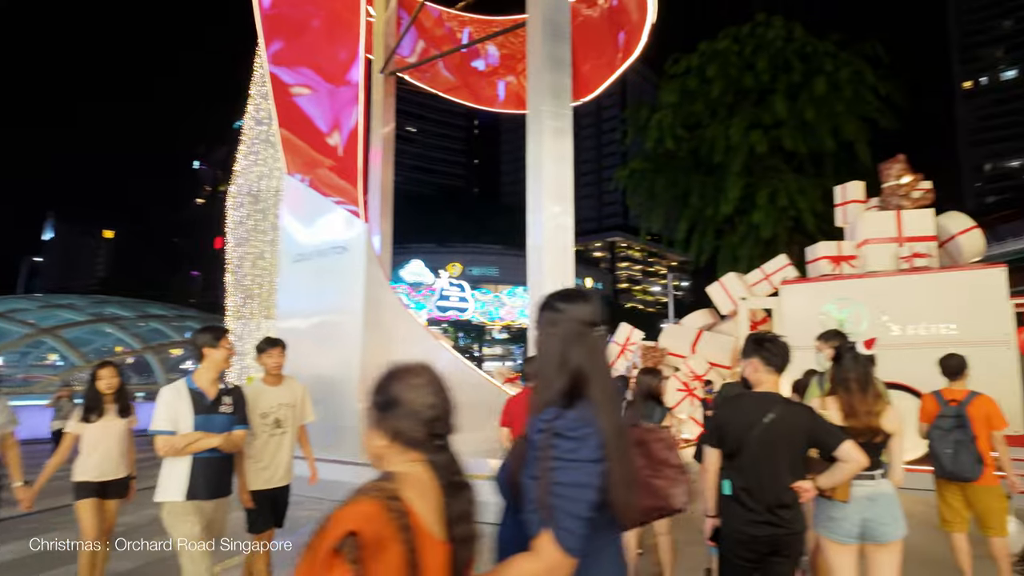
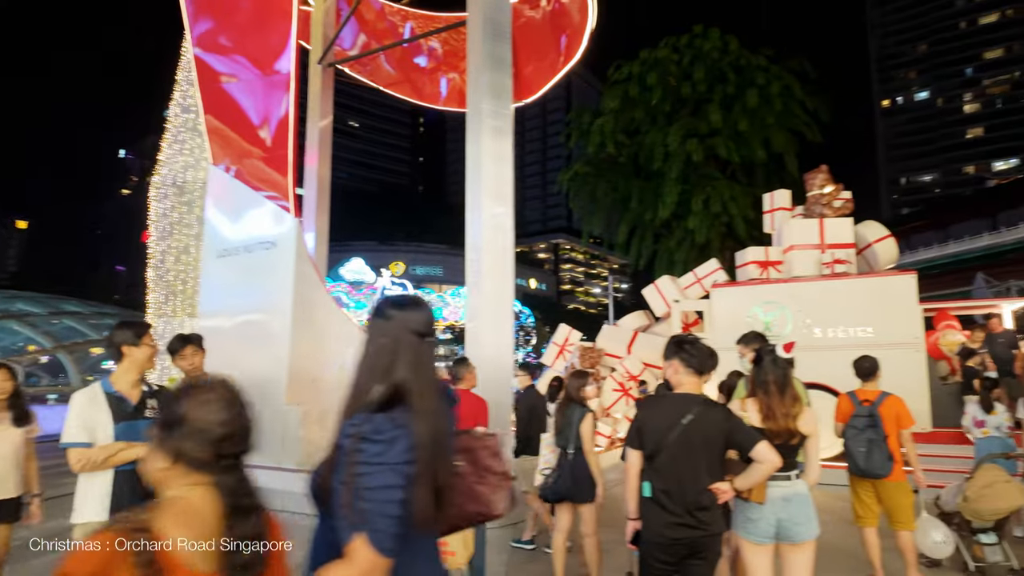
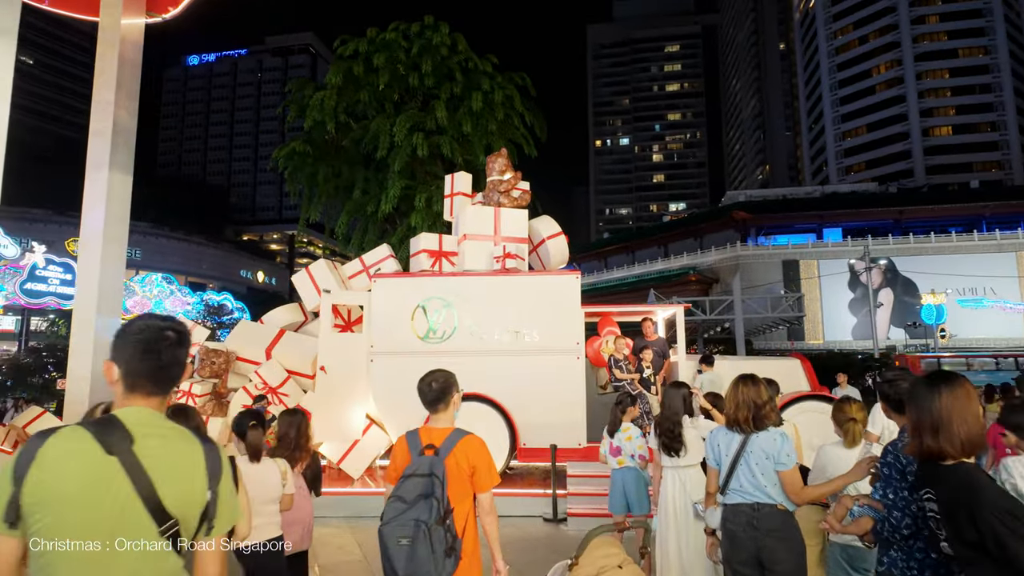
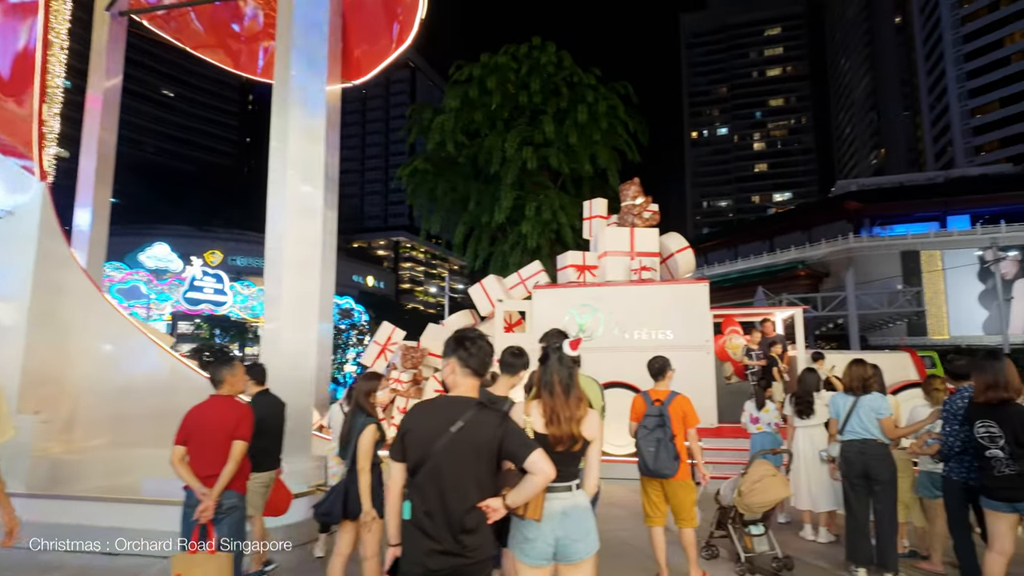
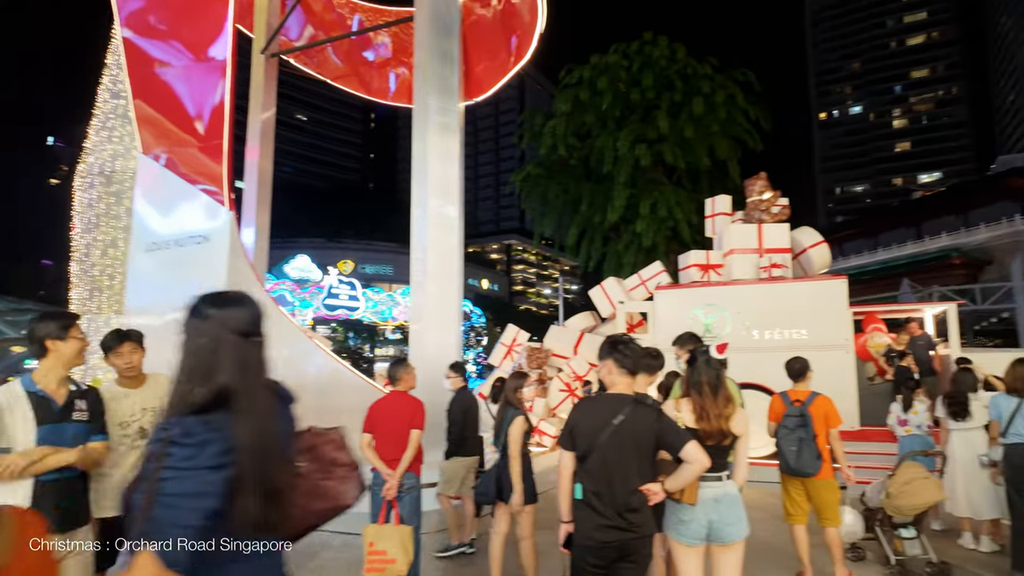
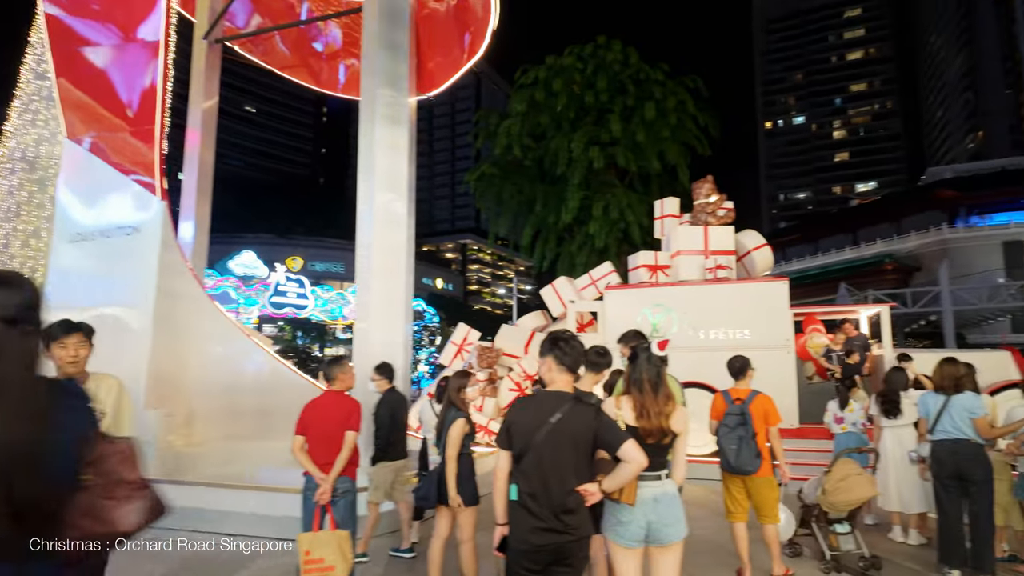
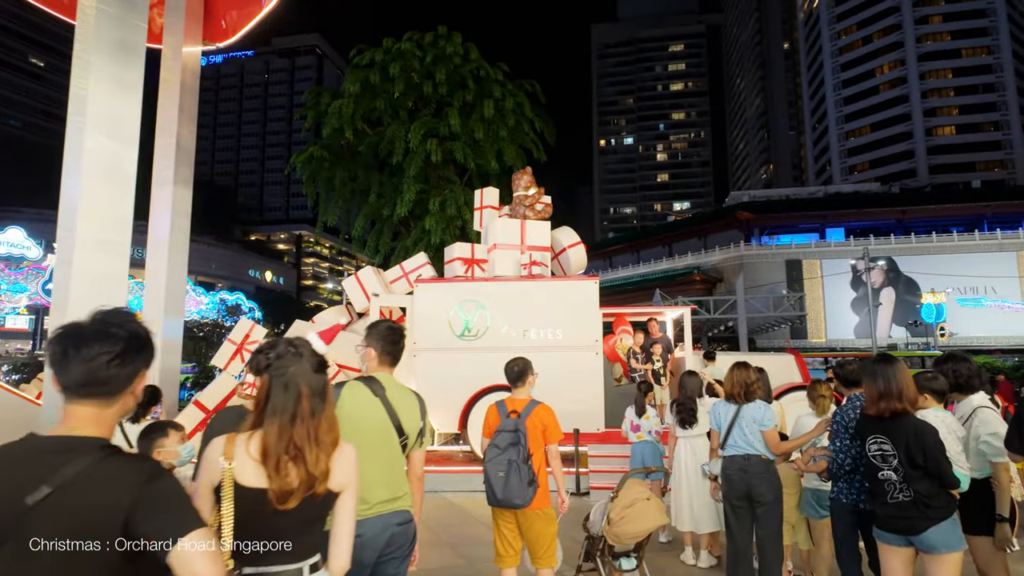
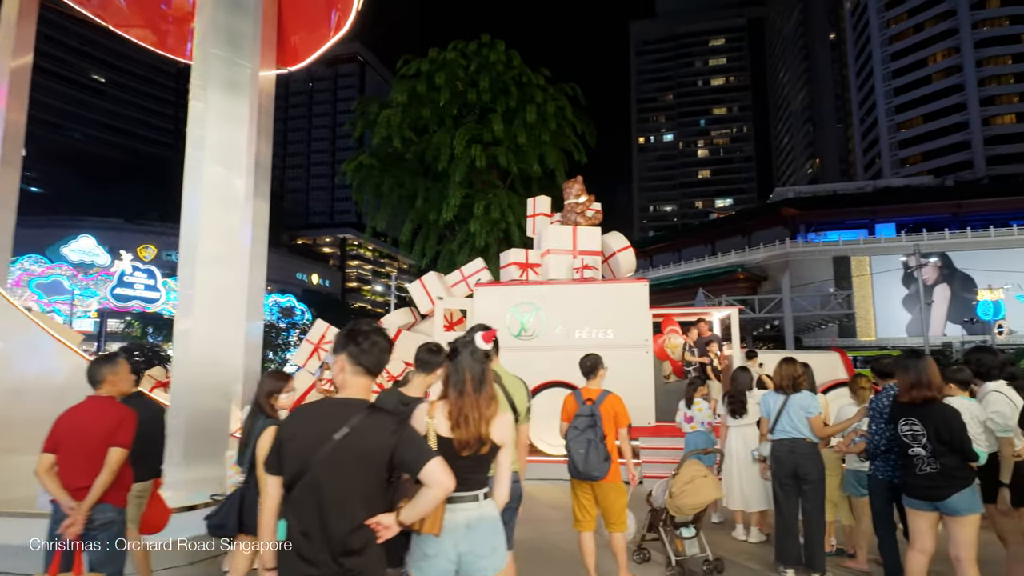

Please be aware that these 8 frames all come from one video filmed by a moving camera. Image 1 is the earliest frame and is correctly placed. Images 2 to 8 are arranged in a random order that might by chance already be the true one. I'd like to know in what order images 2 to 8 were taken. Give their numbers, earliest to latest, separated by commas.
2, 5, 6, 4, 8, 7, 3
